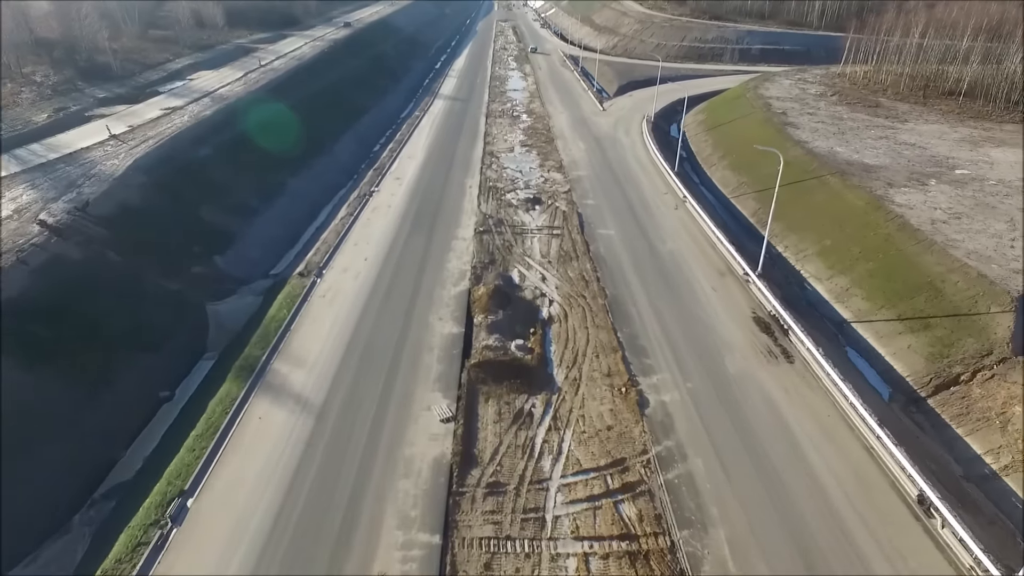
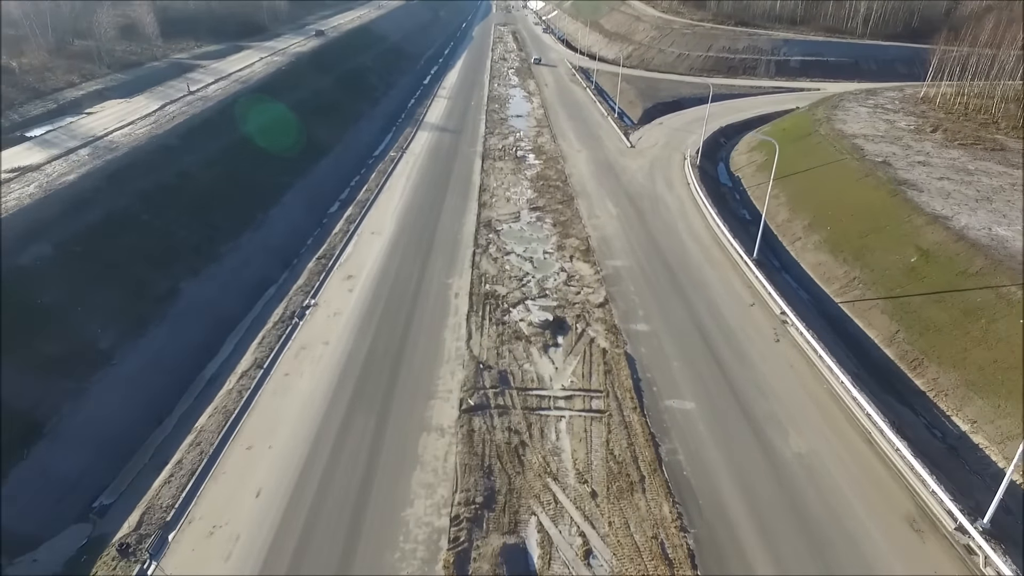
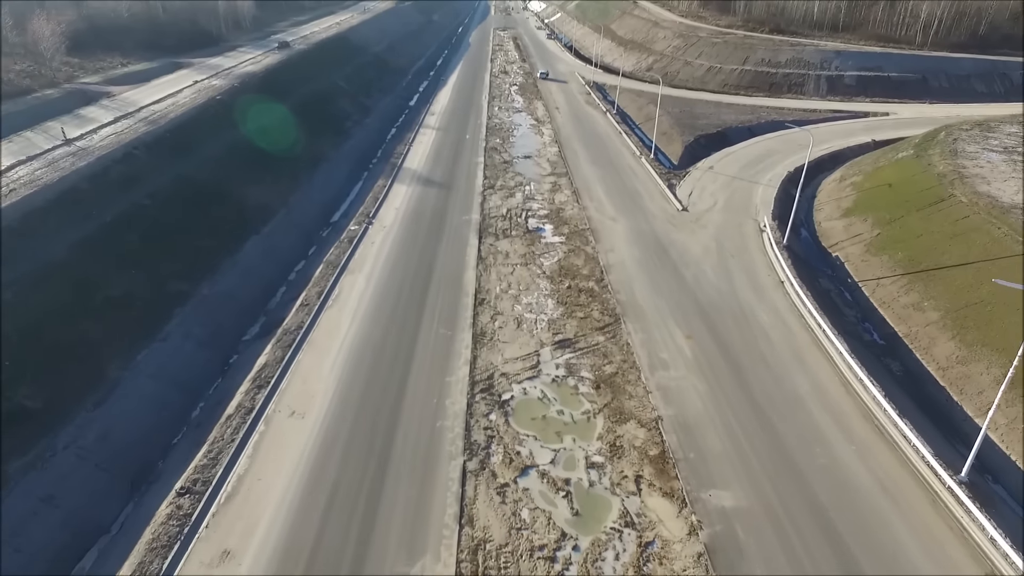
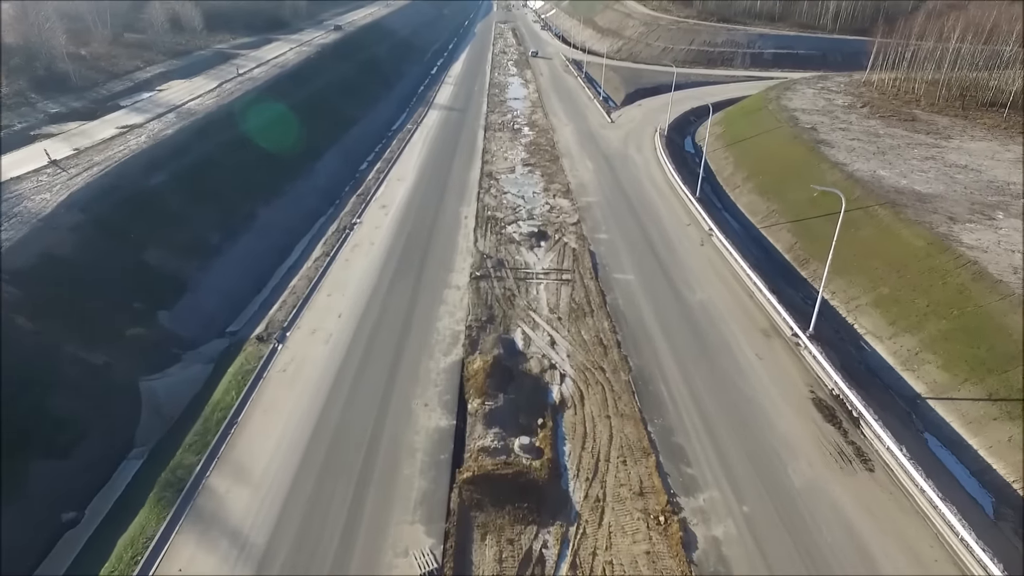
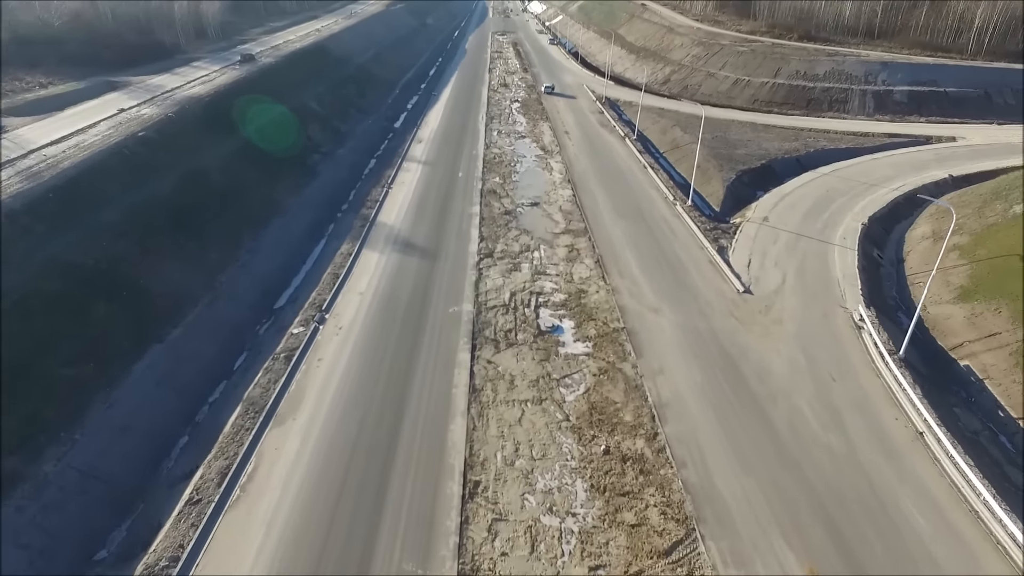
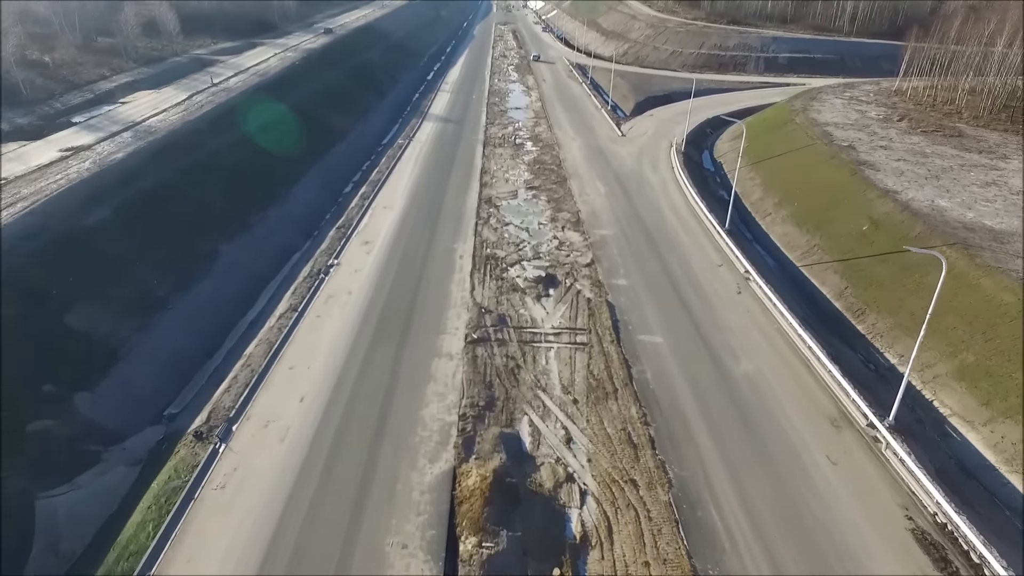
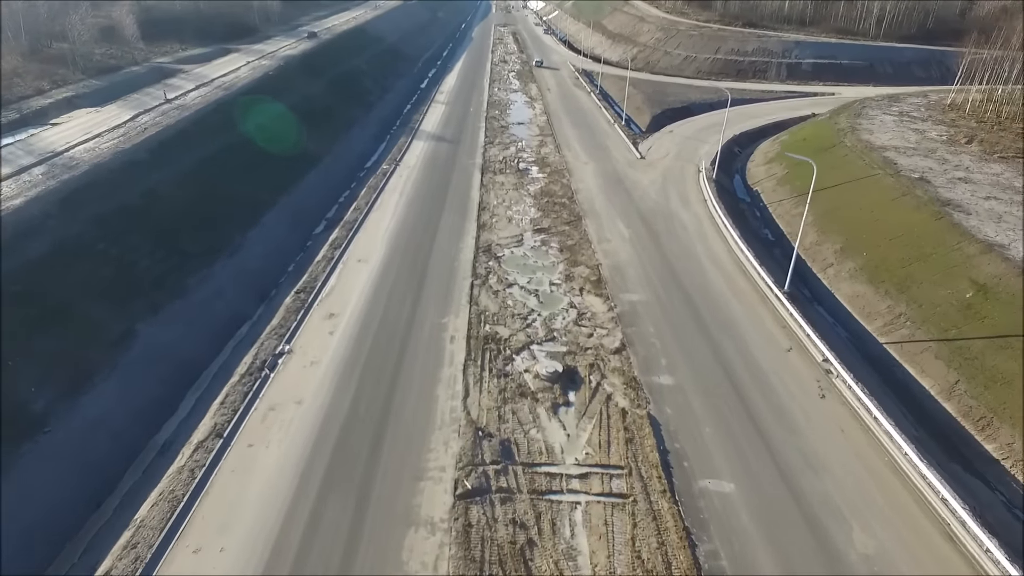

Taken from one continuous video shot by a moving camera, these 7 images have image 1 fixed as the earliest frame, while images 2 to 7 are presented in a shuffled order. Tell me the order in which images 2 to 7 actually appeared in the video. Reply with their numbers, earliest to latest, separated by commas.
4, 6, 2, 7, 3, 5
